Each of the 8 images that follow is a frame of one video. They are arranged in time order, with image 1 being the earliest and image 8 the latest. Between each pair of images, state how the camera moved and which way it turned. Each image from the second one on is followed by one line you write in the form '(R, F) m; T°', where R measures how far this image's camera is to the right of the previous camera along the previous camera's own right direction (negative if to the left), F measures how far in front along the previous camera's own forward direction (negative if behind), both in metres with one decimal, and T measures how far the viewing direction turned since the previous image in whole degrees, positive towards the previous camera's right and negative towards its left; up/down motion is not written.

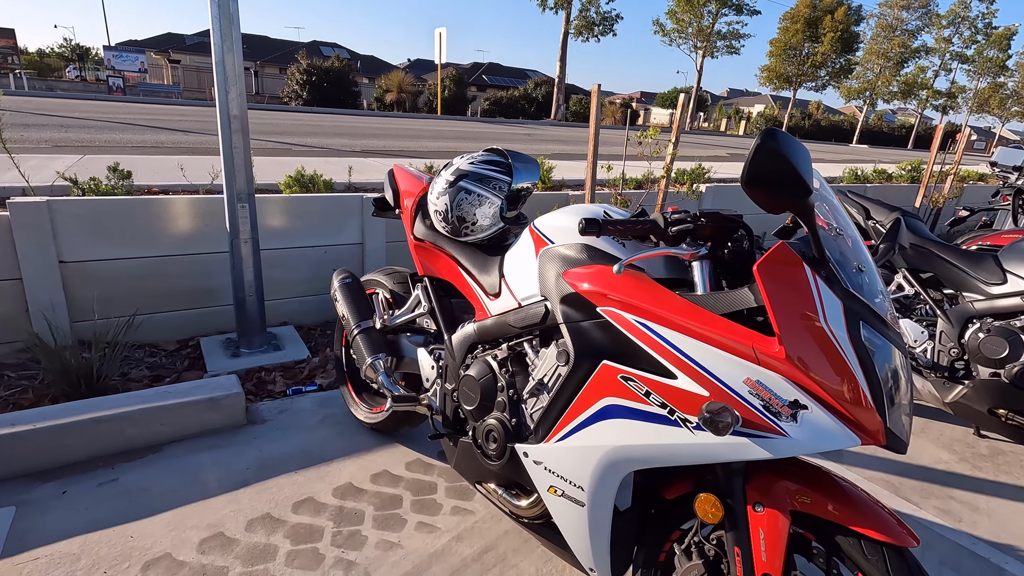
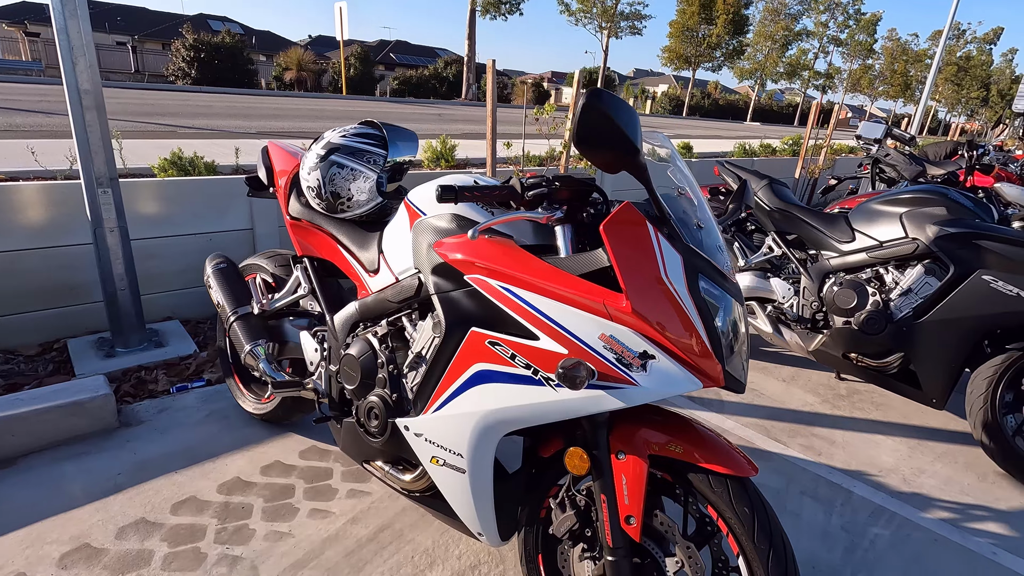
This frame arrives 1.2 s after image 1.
(+0.2, 0.0) m; +8°
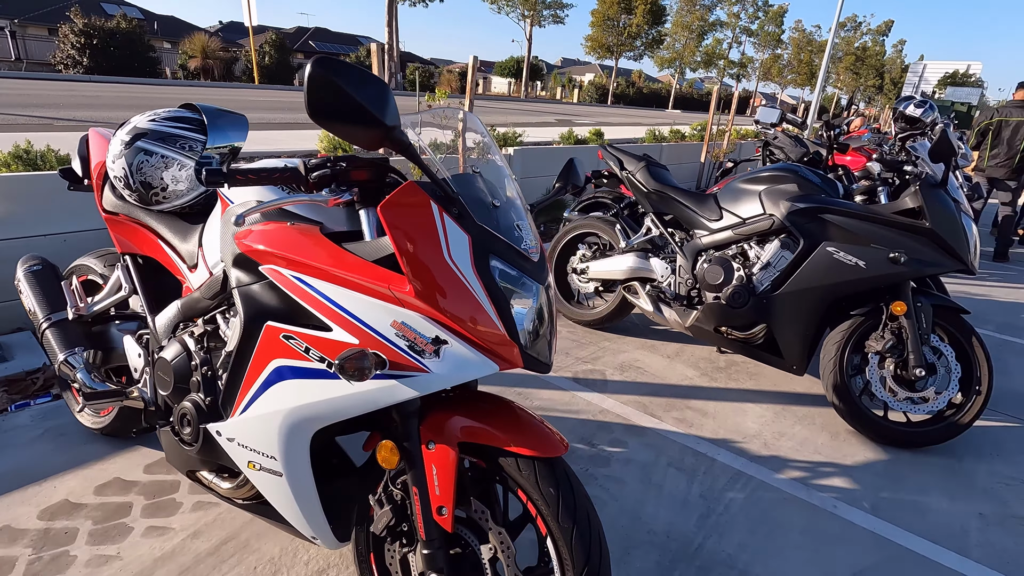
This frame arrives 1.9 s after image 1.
(+0.4, 0.0) m; +6°
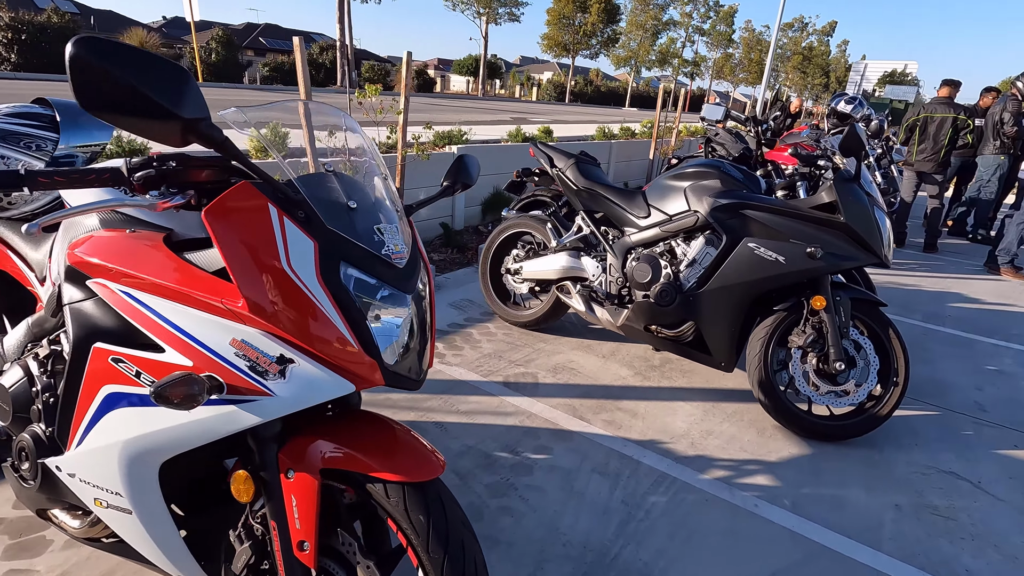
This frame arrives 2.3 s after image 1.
(+0.3, +0.1) m; +4°
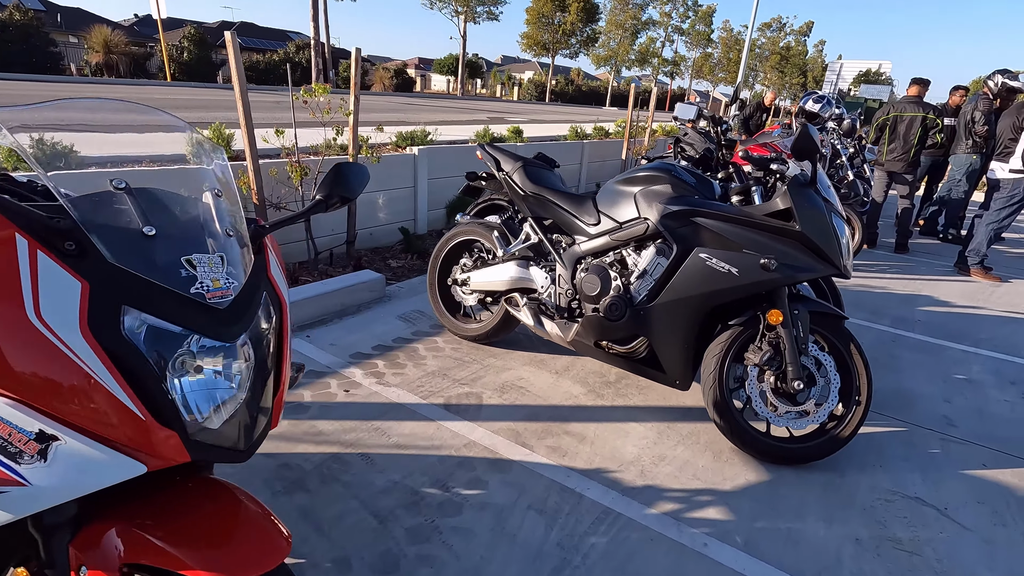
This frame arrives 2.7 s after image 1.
(+0.3, +0.3) m; +2°
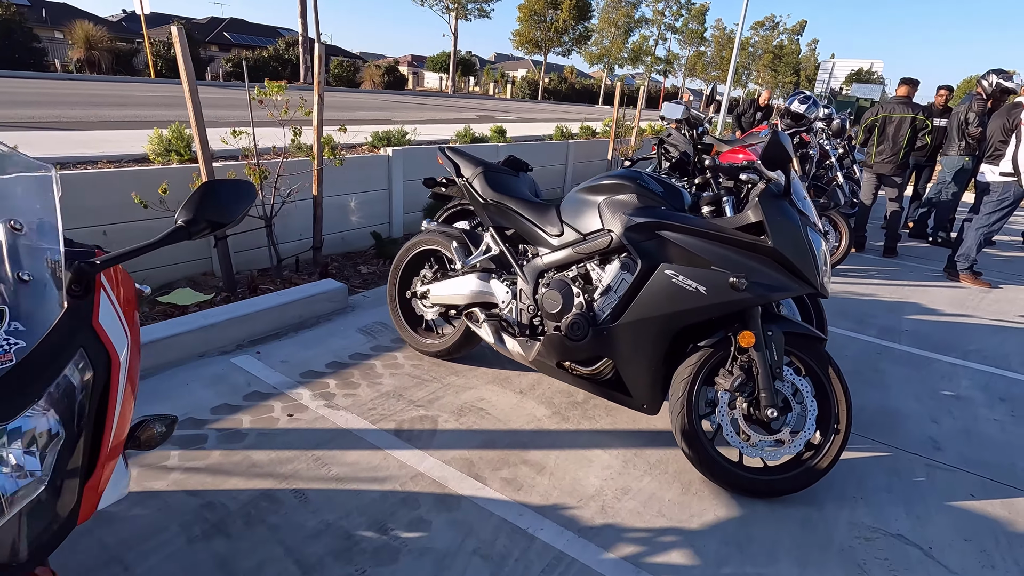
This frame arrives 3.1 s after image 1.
(+0.2, +0.2) m; +1°
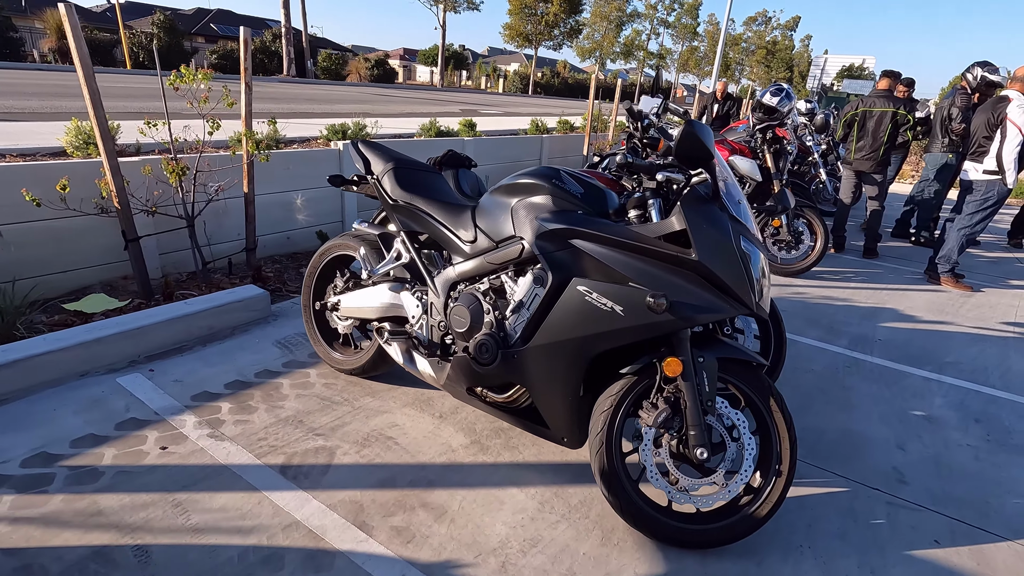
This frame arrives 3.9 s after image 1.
(+0.5, +0.4) m; +1°
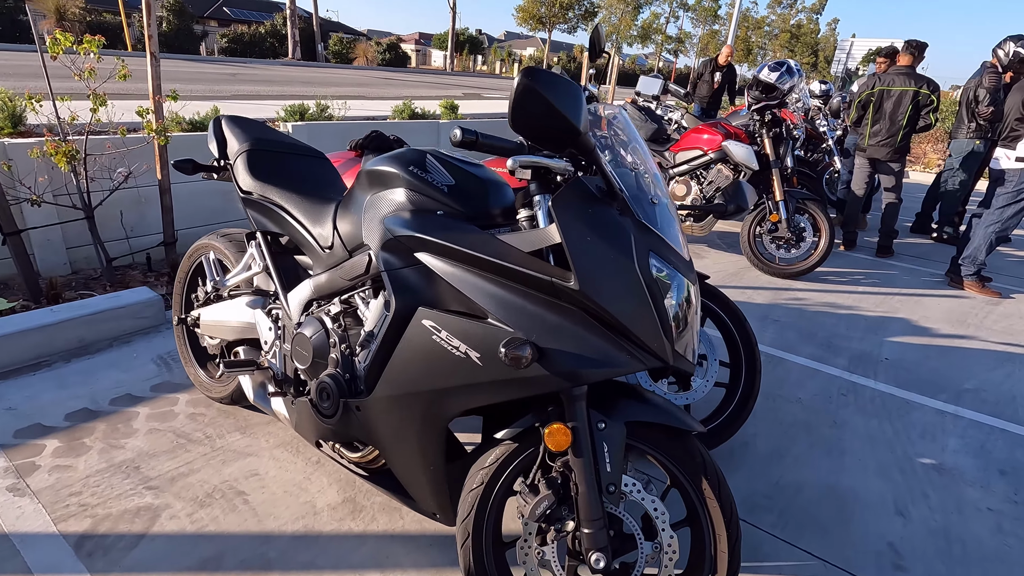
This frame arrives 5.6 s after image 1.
(+0.6, +0.7) m; -2°
